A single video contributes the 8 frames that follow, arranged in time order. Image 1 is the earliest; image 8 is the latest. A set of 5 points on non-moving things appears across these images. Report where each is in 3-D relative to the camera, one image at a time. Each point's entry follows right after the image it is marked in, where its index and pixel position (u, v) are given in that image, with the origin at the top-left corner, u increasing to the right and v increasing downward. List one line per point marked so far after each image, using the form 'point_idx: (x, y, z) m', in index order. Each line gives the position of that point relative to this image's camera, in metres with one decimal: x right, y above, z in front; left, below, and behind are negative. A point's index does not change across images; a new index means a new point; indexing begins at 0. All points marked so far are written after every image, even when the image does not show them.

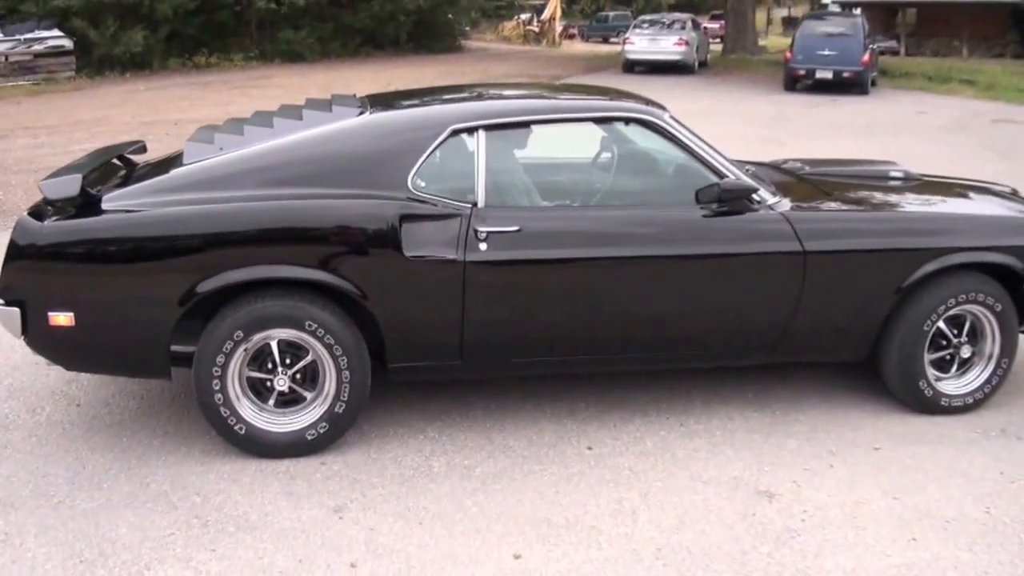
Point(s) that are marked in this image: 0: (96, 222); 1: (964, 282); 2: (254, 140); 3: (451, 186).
0: (-1.4, +0.2, +3.8) m
1: (+1.8, 0.0, +4.5) m
2: (-1.0, +0.6, +4.2) m
3: (-0.2, +0.4, +4.1) m
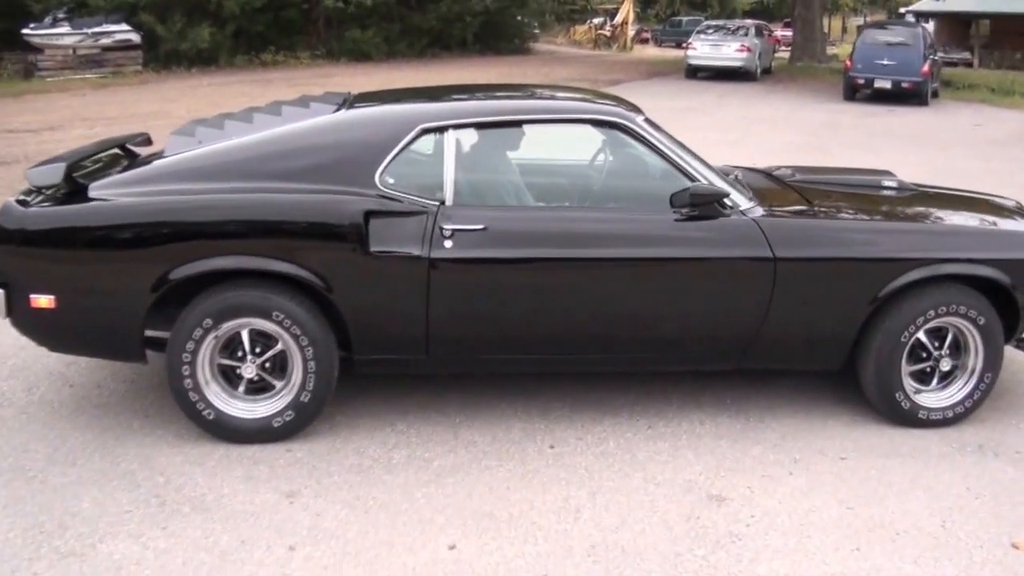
0: (-1.6, +0.3, +4.0) m
1: (+1.7, 0.0, +4.4) m
2: (-1.1, +0.6, +4.3) m
3: (-0.4, +0.4, +4.2) m
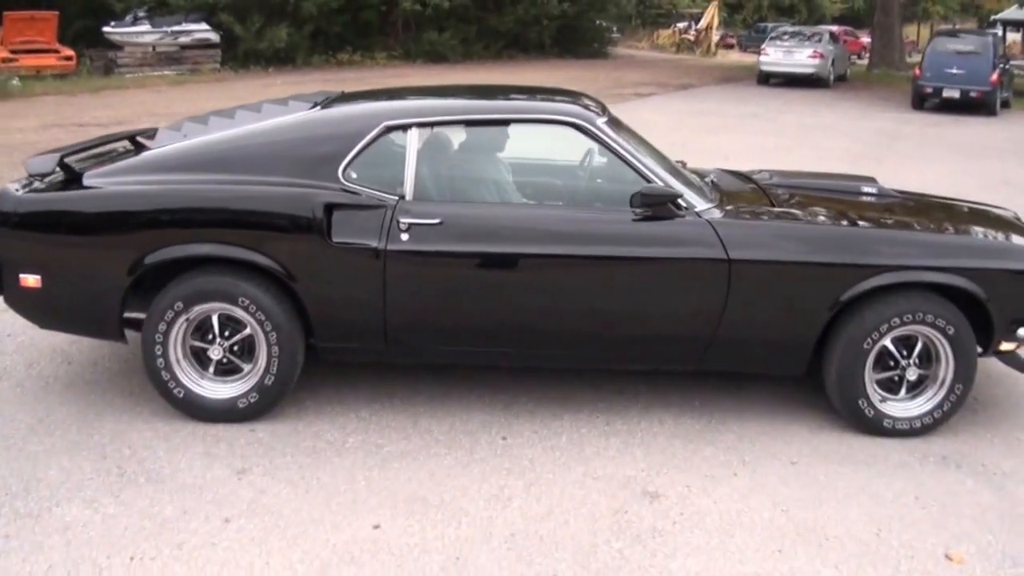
0: (-1.7, +0.4, +4.3) m
1: (+1.6, -0.1, +4.4) m
2: (-1.2, +0.6, +4.5) m
3: (-0.5, +0.4, +4.3) m
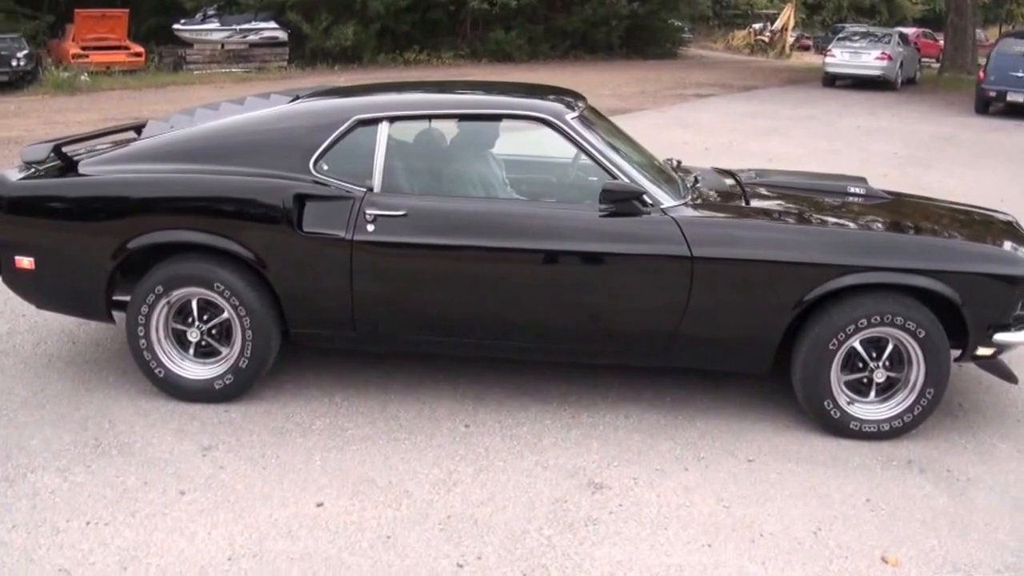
0: (-1.9, +0.4, +4.5) m
1: (+1.4, -0.1, +4.4) m
2: (-1.3, +0.7, +4.7) m
3: (-0.6, +0.5, +4.5) m
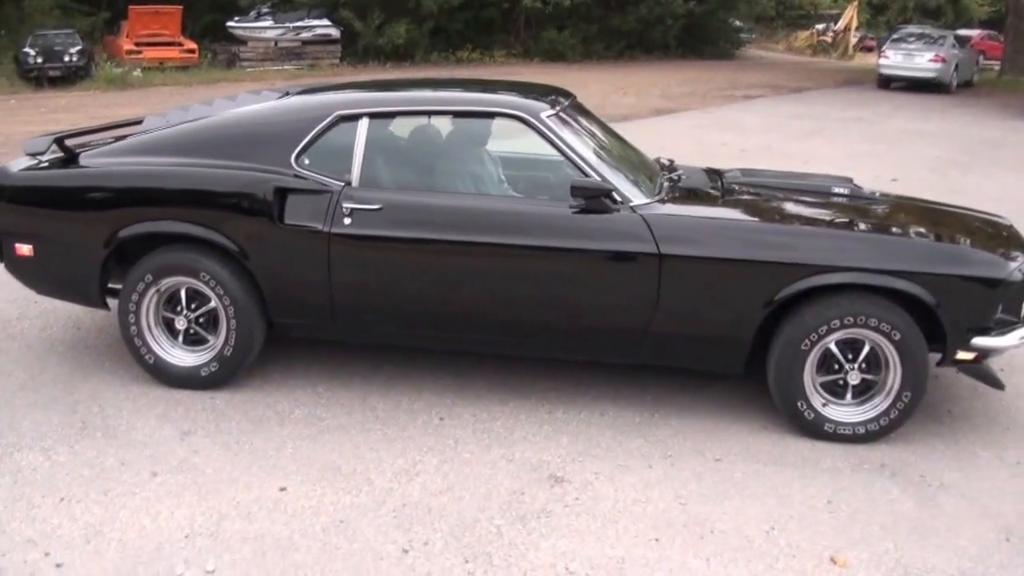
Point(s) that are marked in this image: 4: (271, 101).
0: (-1.9, +0.5, +4.7) m
1: (+1.3, -0.1, +4.4) m
2: (-1.4, +0.8, +4.9) m
3: (-0.7, +0.5, +4.6) m
4: (-1.0, +0.8, +4.9) m
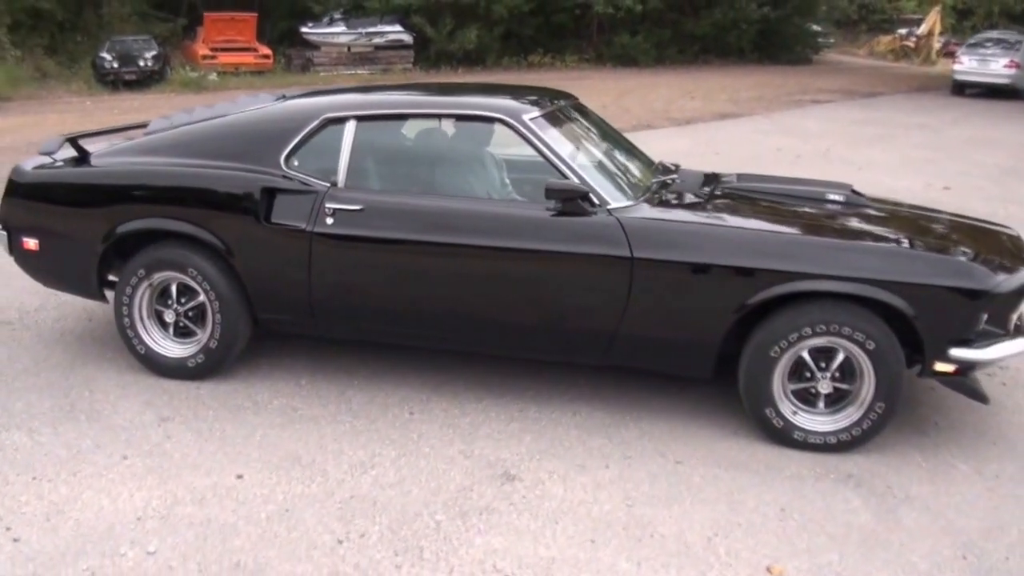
0: (-2.0, +0.5, +4.9) m
1: (+1.2, -0.1, +4.3) m
2: (-1.4, +0.8, +5.1) m
3: (-0.8, +0.5, +4.7) m
4: (-1.1, +0.8, +5.0) m
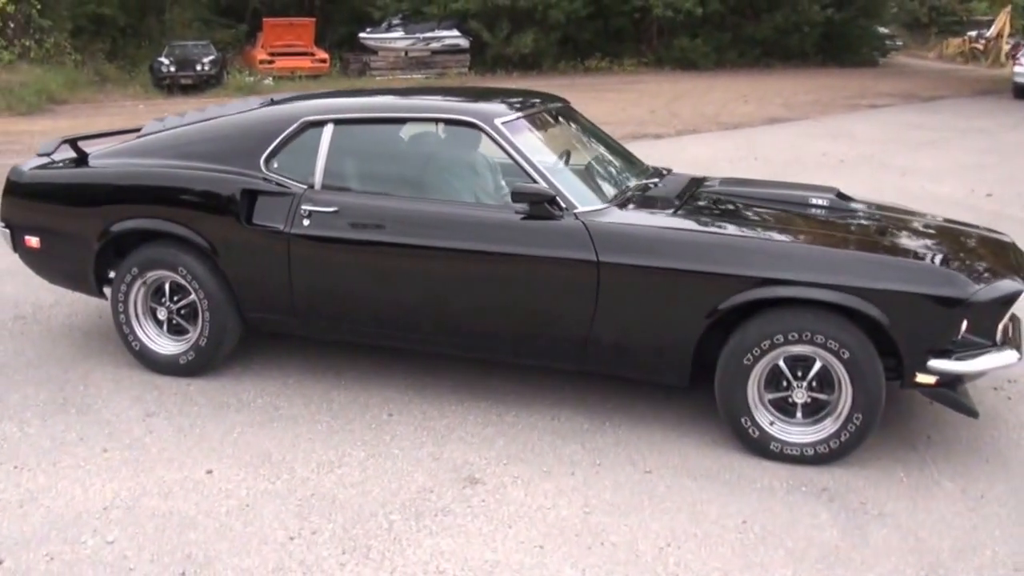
0: (-2.0, +0.5, +5.1) m
1: (+1.1, -0.1, +4.2) m
2: (-1.5, +0.8, +5.2) m
3: (-0.9, +0.5, +4.8) m
4: (-1.1, +0.8, +5.1) m
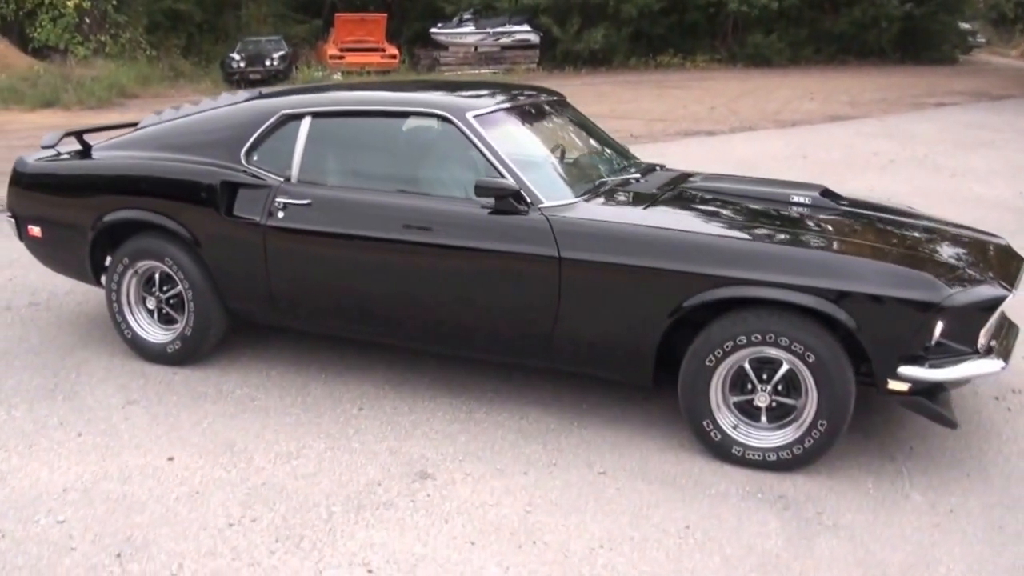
0: (-2.1, +0.6, +5.3) m
1: (+0.9, -0.1, +4.1) m
2: (-1.5, +0.8, +5.3) m
3: (-0.9, +0.5, +4.8) m
4: (-1.2, +0.9, +5.2) m
